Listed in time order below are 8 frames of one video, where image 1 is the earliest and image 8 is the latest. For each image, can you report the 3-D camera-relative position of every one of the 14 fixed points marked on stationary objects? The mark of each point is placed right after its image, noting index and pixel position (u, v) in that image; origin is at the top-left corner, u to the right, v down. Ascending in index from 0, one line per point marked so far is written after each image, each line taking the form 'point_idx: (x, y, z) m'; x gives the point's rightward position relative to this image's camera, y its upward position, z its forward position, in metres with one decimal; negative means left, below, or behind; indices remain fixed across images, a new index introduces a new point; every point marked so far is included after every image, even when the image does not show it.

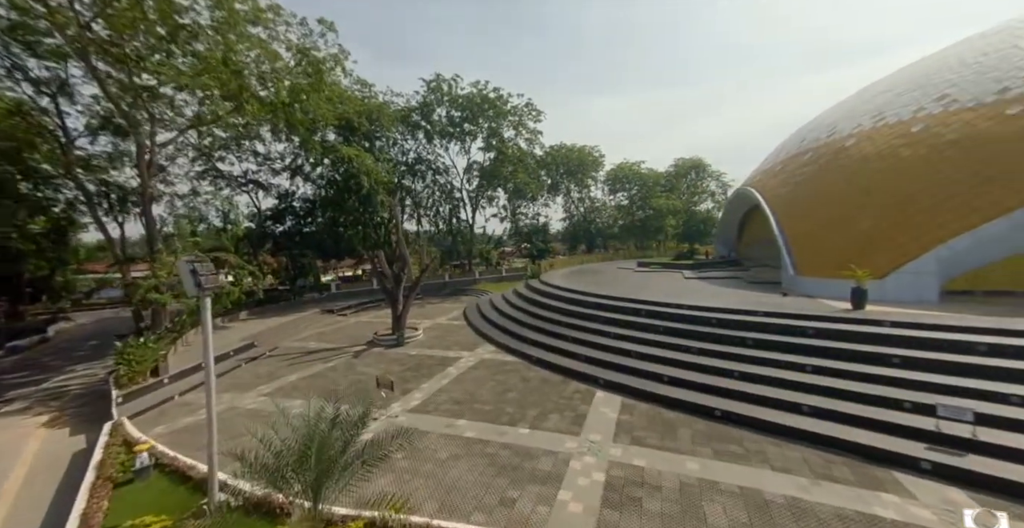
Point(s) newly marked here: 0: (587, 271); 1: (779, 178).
0: (+3.7, -0.4, +19.4) m
1: (+11.4, +3.4, +16.5) m
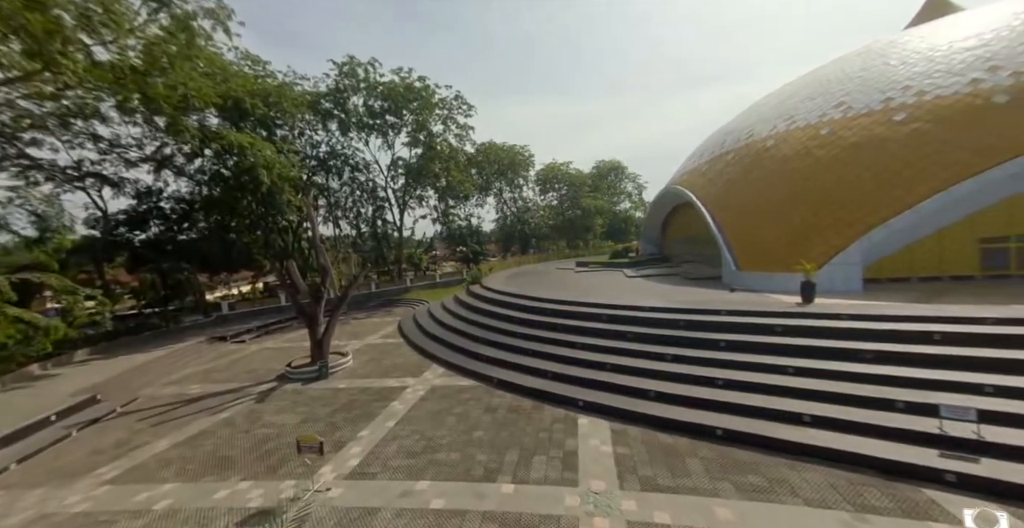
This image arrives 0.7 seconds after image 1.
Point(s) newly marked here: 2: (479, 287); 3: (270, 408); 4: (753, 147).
0: (+0.7, -0.5, +18.5) m
1: (+8.7, +3.6, +17.1) m
2: (-1.2, -0.9, +14.9) m
3: (-4.1, -2.4, +6.8) m
4: (+9.8, +4.6, +15.9) m
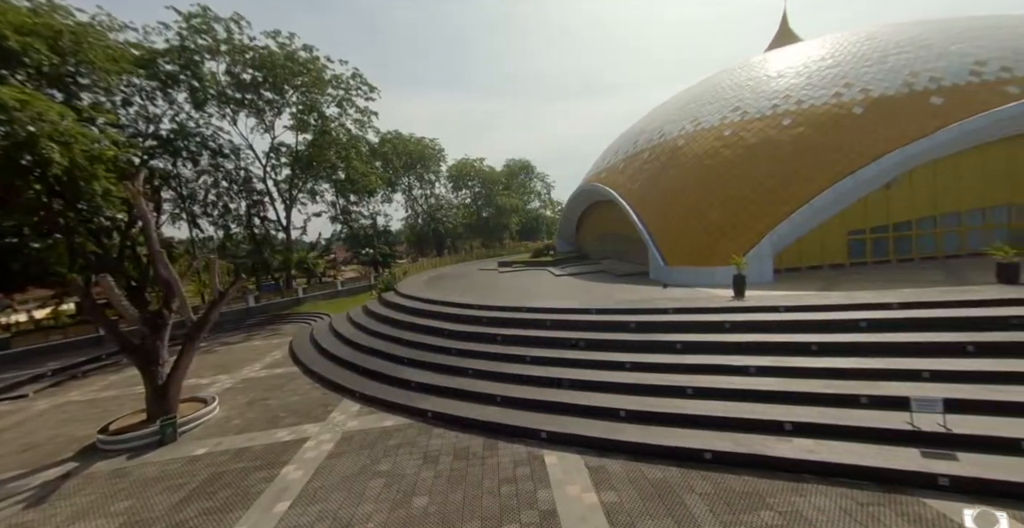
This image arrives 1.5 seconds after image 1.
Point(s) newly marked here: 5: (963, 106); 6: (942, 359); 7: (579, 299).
0: (-2.8, -0.5, +16.8) m
1: (+5.2, +3.7, +17.4) m
2: (-3.9, -1.0, +12.9) m
3: (-4.7, -2.6, +4.3) m
4: (+6.4, +4.8, +16.4) m
5: (+14.4, +5.1, +12.8) m
6: (+7.0, -1.5, +6.5) m
7: (+1.9, -1.0, +10.7) m
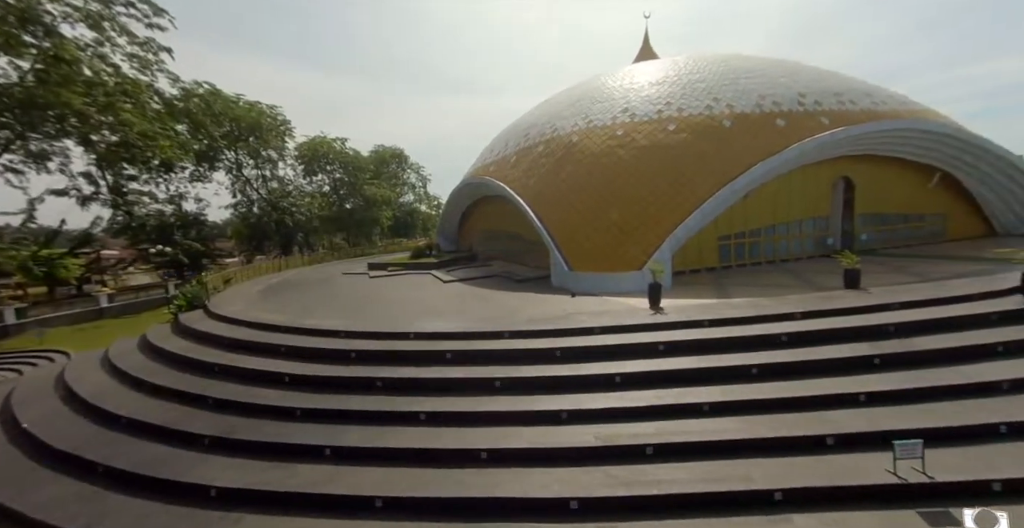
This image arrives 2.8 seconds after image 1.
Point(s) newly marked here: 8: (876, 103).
0: (-7.1, -0.6, +12.9) m
1: (+0.3, +3.6, +15.9) m
2: (-6.9, -1.1, +8.9) m
3: (-5.0, -2.8, +0.4) m
4: (+1.8, +4.7, +15.4) m
5: (+10.5, +5.0, +14.5) m
6: (+5.4, -1.7, +6.2) m
7: (-0.7, -1.1, +8.6) m
8: (+15.7, +7.0, +17.1) m
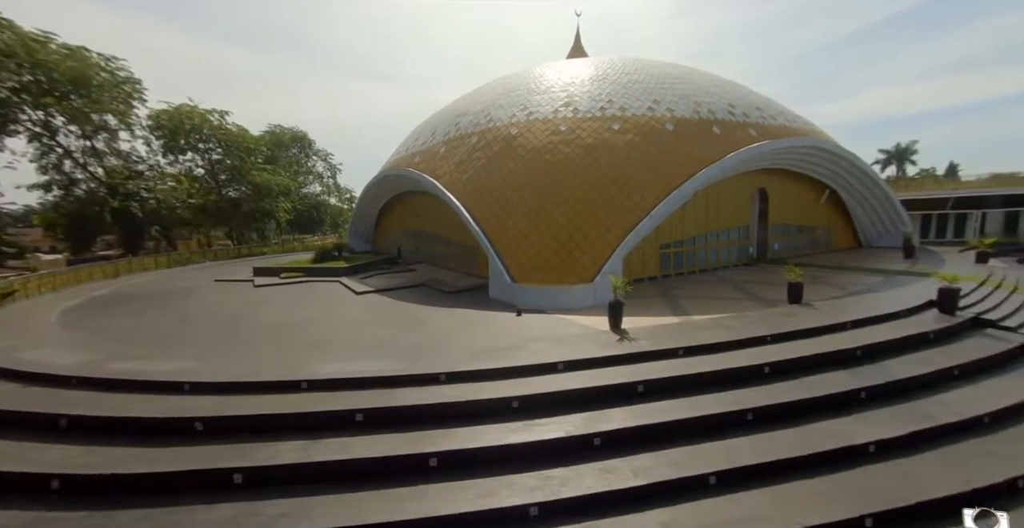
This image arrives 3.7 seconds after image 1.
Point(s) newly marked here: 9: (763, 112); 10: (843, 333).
0: (-8.9, -0.7, +9.5) m
1: (-2.2, +3.4, +13.9) m
2: (-7.9, -1.2, +5.6) m
3: (-4.4, -2.9, -2.3) m
4: (-0.6, +4.4, +13.7) m
5: (+8.1, +4.6, +14.6) m
6: (+4.7, -2.0, +5.4) m
7: (-1.8, -1.3, +6.6) m
8: (+12.6, +6.6, +18.2) m
9: (+10.9, +6.6, +17.3) m
10: (+6.4, -1.3, +7.7) m
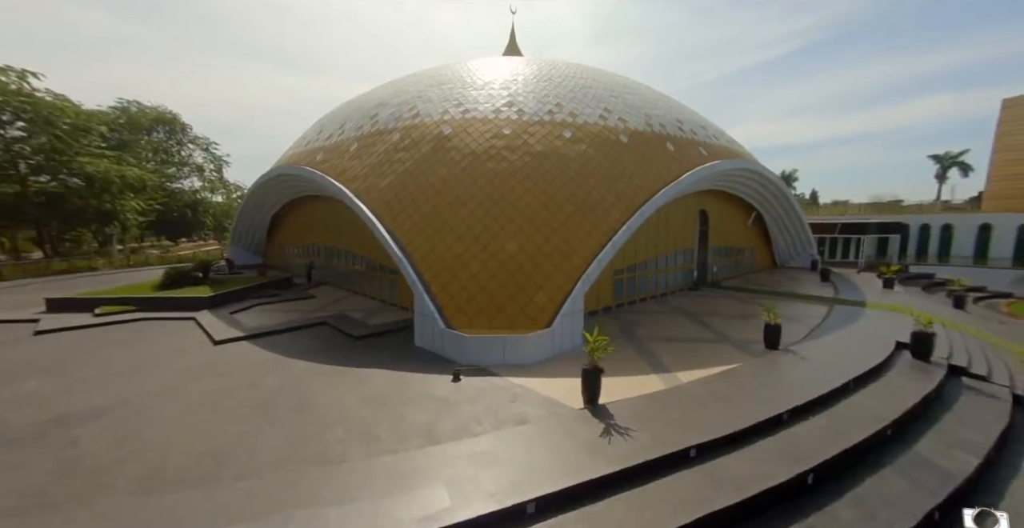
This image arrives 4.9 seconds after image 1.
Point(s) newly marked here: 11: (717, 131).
0: (-10.0, -1.3, +5.3) m
1: (-4.1, +2.7, +11.0) m
2: (-8.2, -1.8, +1.7) m
3: (-3.3, -3.4, -5.4) m
4: (-2.5, +3.7, +11.1) m
5: (+5.9, +3.7, +13.6) m
6: (+4.1, -2.7, +3.8) m
7: (-2.4, -2.0, +3.8) m
8: (+9.7, +5.6, +18.0) m
9: (+8.1, +5.6, +16.8) m
10: (+5.4, -2.1, +6.4) m
11: (+9.1, +6.0, +18.0) m
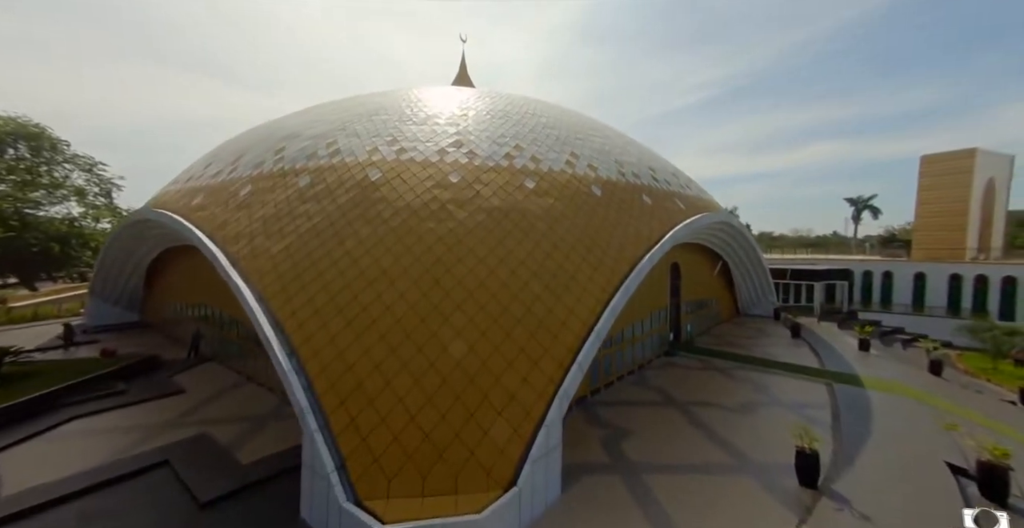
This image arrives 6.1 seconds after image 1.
0: (-10.3, -2.6, +1.3) m
1: (-5.2, +0.9, +8.0) m
2: (-8.2, -2.9, -2.1) m
3: (-2.5, -4.1, -8.7) m
4: (-3.6, +1.9, +8.3) m
5: (+4.5, +1.6, +11.8) m
6: (+3.9, -4.1, +1.4) m
7: (-2.7, -3.3, +0.6) m
8: (+7.8, +3.1, +16.7) m
9: (+6.3, +3.2, +15.3) m
10: (+4.8, -3.7, +4.1) m
11: (+7.2, +3.5, +16.6) m
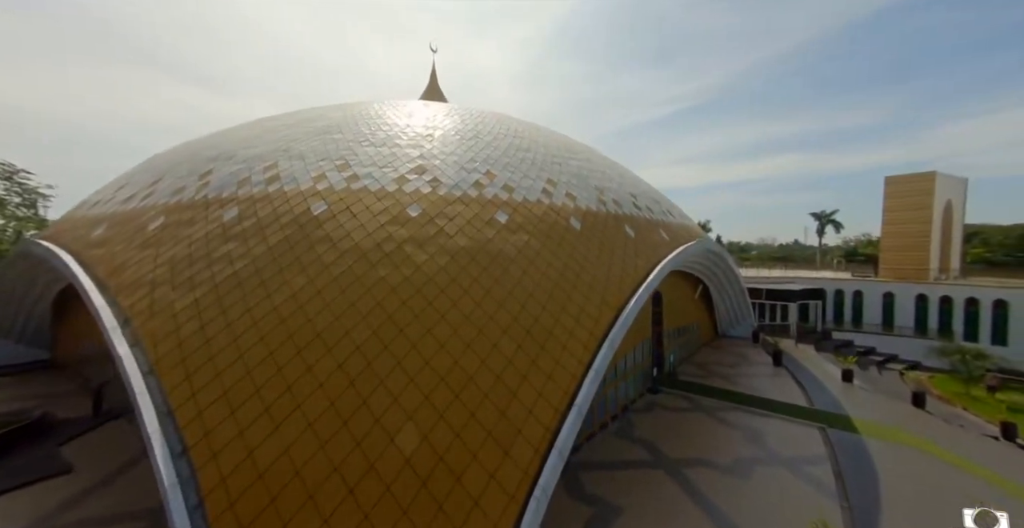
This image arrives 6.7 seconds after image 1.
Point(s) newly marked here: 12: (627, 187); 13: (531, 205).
0: (-10.5, -3.3, -0.5) m
1: (-5.7, 0.0, +6.4) m
2: (-8.1, -3.5, -3.8) m
3: (-2.1, -4.6, -10.1) m
4: (-4.1, +1.0, +6.9) m
5: (+3.7, +0.6, +10.8) m
6: (+3.7, -4.9, +0.3) m
7: (-2.8, -4.0, -0.8) m
8: (+6.7, +2.0, +15.9) m
9: (+5.4, +2.1, +14.5) m
10: (+4.5, -4.5, +3.1) m
11: (+6.2, +2.4, +15.9) m
12: (+3.9, +2.6, +13.5) m
13: (+0.4, +1.3, +8.7) m
